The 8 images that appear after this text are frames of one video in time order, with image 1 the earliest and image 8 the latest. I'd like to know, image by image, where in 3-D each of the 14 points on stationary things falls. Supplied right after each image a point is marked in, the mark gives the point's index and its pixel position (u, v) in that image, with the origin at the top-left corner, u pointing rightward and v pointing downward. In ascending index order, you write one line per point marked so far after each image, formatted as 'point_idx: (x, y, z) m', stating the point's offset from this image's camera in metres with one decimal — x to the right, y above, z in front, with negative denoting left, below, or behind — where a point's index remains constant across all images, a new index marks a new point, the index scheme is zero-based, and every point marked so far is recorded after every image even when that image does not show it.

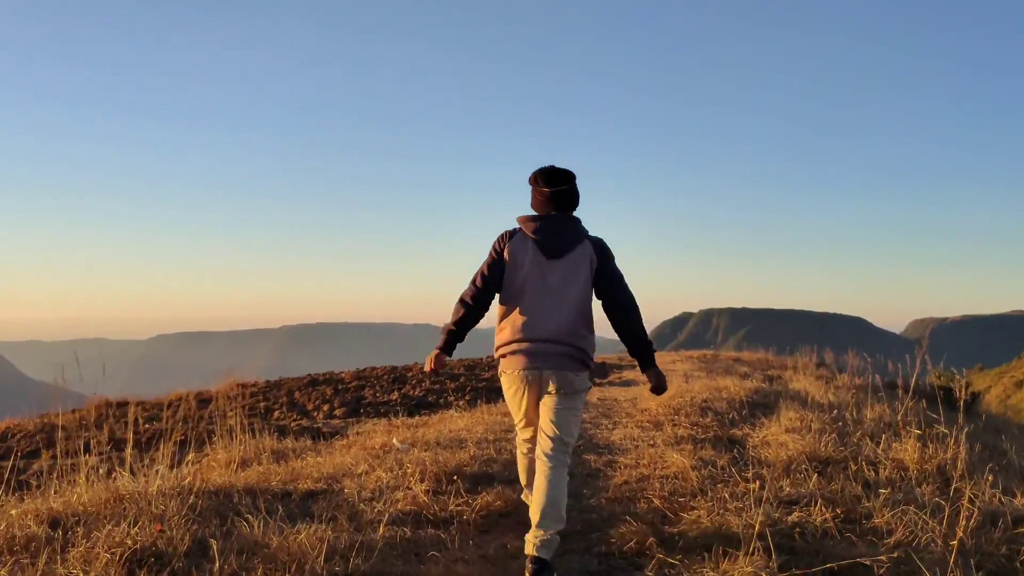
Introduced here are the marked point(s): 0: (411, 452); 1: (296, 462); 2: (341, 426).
0: (-0.5, -0.8, +4.6) m
1: (-1.1, -0.9, +4.8) m
2: (-1.3, -1.1, +6.9) m
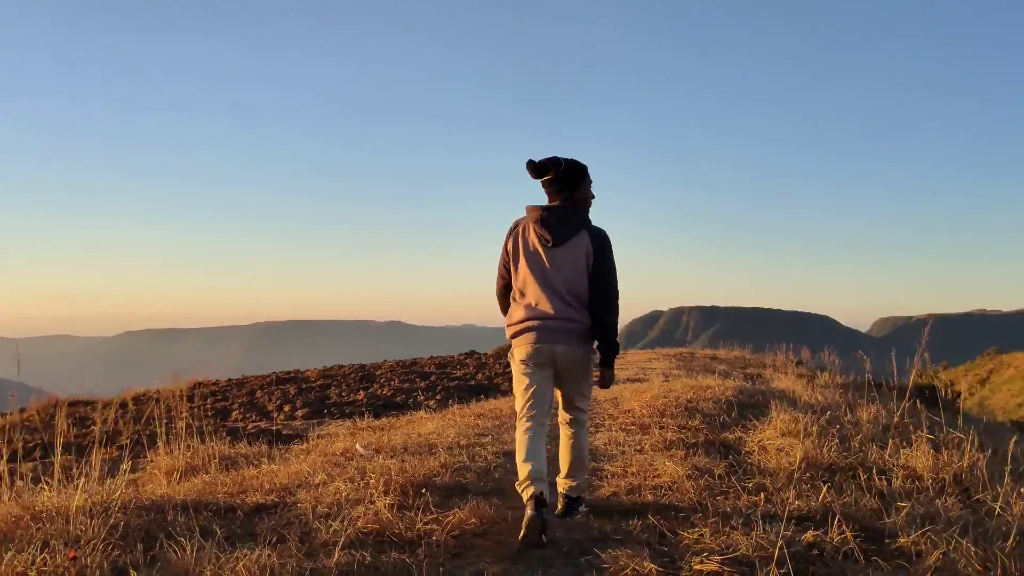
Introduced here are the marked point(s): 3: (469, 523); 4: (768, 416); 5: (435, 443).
0: (-0.6, -0.8, +4.2) m
1: (-1.3, -0.9, +4.3) m
2: (-1.5, -1.0, +6.4) m
3: (-0.1, -0.8, +3.0) m
4: (+1.6, -0.8, +5.6) m
5: (-0.4, -0.8, +4.6) m
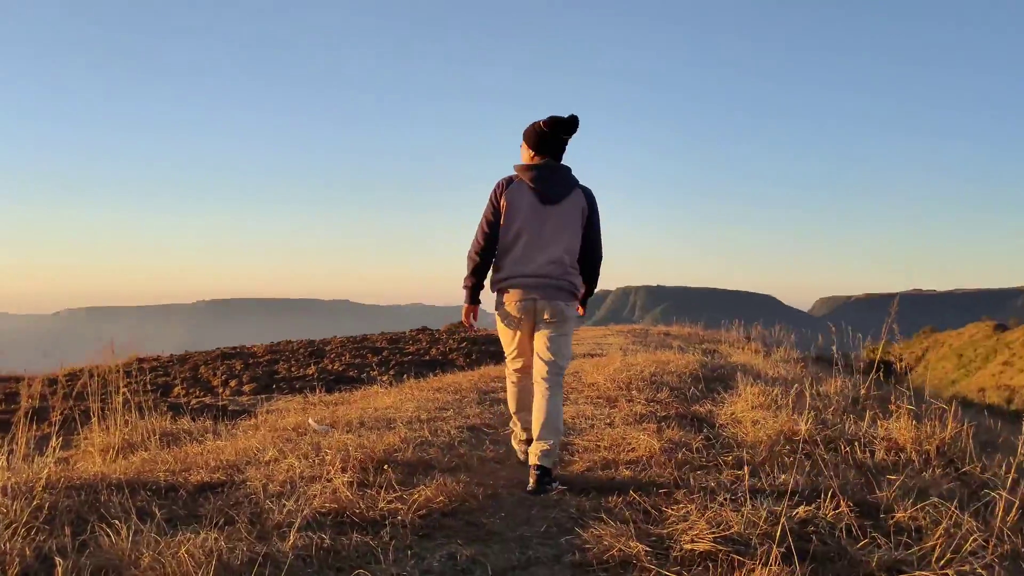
0: (-0.8, -0.6, +3.9) m
1: (-1.4, -0.7, +4.0) m
2: (-1.8, -0.8, +6.1) m
3: (-0.2, -0.7, +2.8) m
4: (+1.4, -0.6, +5.5) m
5: (-0.6, -0.6, +4.3) m
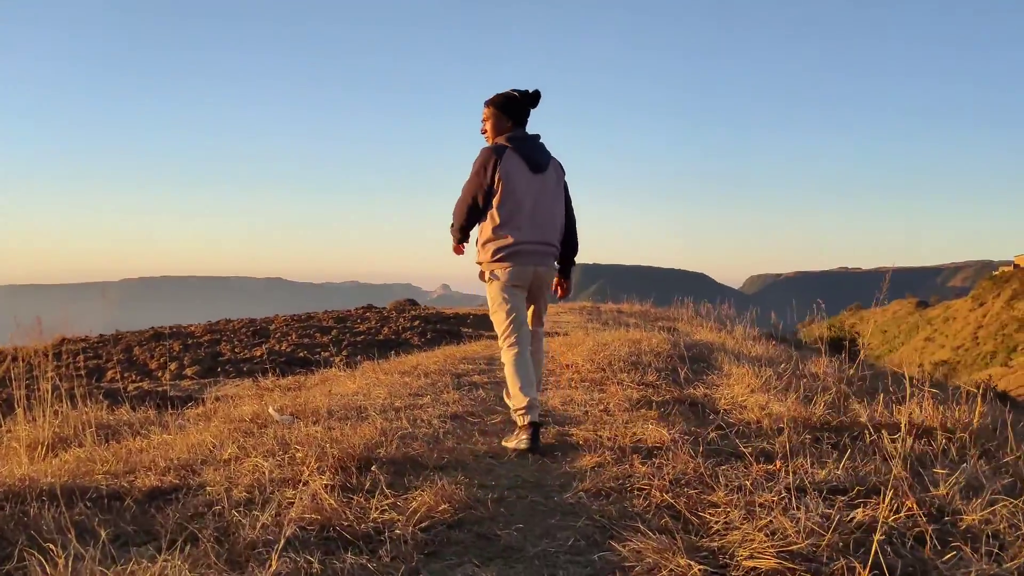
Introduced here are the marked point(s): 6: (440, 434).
0: (-0.8, -0.5, +3.5) m
1: (-1.5, -0.6, +3.5) m
2: (-2.0, -0.6, +5.6) m
3: (-0.2, -0.6, +2.3) m
4: (+1.2, -0.5, +5.2) m
5: (-0.6, -0.5, +3.9) m
6: (-0.3, -0.5, +3.4) m
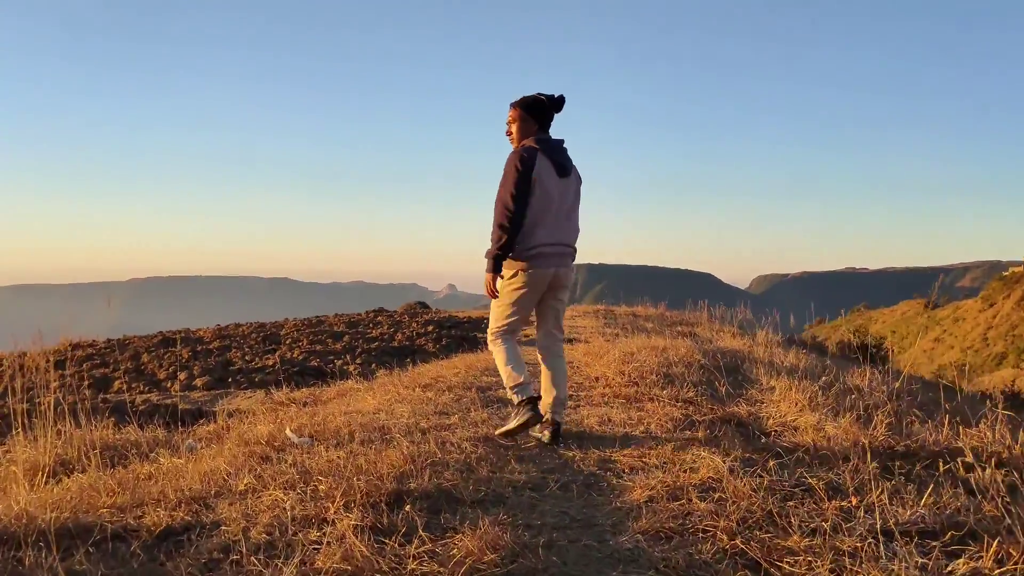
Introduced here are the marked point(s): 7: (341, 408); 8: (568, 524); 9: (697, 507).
0: (-0.7, -0.6, +3.2) m
1: (-1.3, -0.7, +3.3) m
2: (-1.8, -0.7, +5.3) m
3: (-0.1, -0.6, +2.1) m
4: (+1.4, -0.5, +4.9) m
5: (-0.5, -0.6, +3.6) m
6: (-0.1, -0.6, +3.1) m
7: (-0.8, -0.6, +4.2) m
8: (+0.2, -0.6, +2.4) m
9: (+0.5, -0.6, +2.5) m
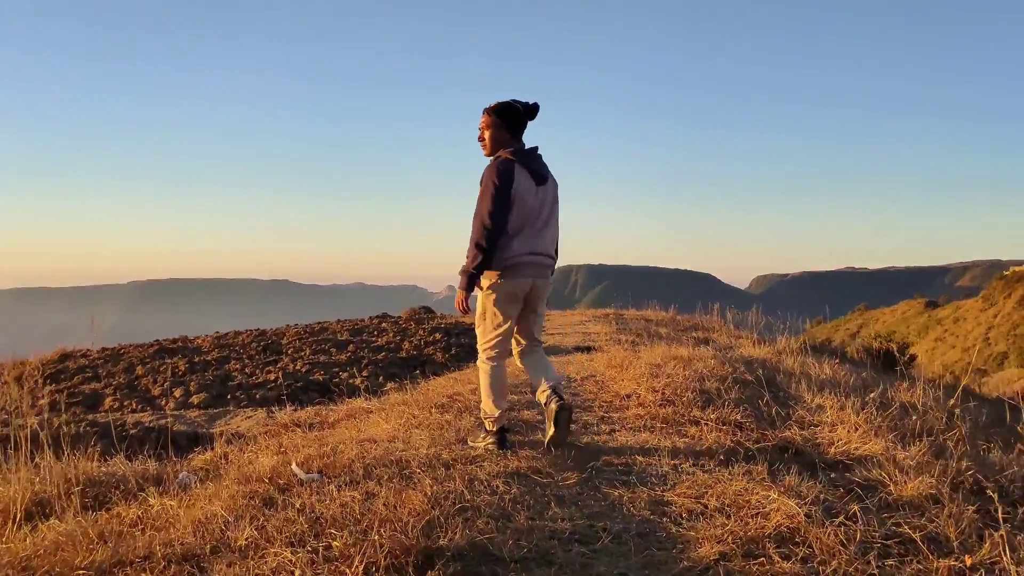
0: (-0.6, -0.6, +2.8) m
1: (-1.2, -0.7, +2.9) m
2: (-1.7, -0.7, +4.9) m
3: (+0.1, -0.7, +1.7) m
4: (+1.5, -0.6, +4.5) m
5: (-0.4, -0.6, +3.2) m
6: (0.0, -0.6, +2.7) m
7: (-0.7, -0.6, +3.8) m
8: (+0.3, -0.7, +2.0) m
9: (+0.6, -0.7, +2.1) m
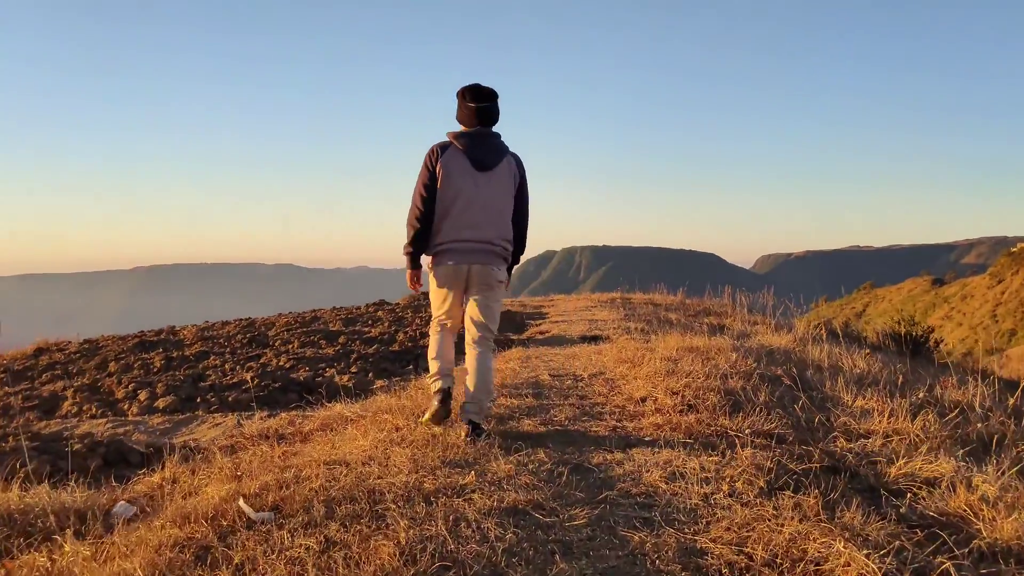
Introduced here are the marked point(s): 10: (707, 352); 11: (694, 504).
0: (-0.6, -0.6, +2.2) m
1: (-1.2, -0.7, +2.3) m
2: (-1.7, -0.7, +4.4) m
3: (0.0, -0.7, +1.1) m
4: (+1.5, -0.5, +4.0) m
5: (-0.4, -0.6, +2.7) m
6: (0.0, -0.6, +2.1) m
7: (-0.7, -0.6, +3.3) m
8: (+0.3, -0.7, +1.5) m
9: (+0.6, -0.7, +1.6) m
10: (+1.3, -0.4, +5.9) m
11: (+0.5, -0.6, +2.5) m
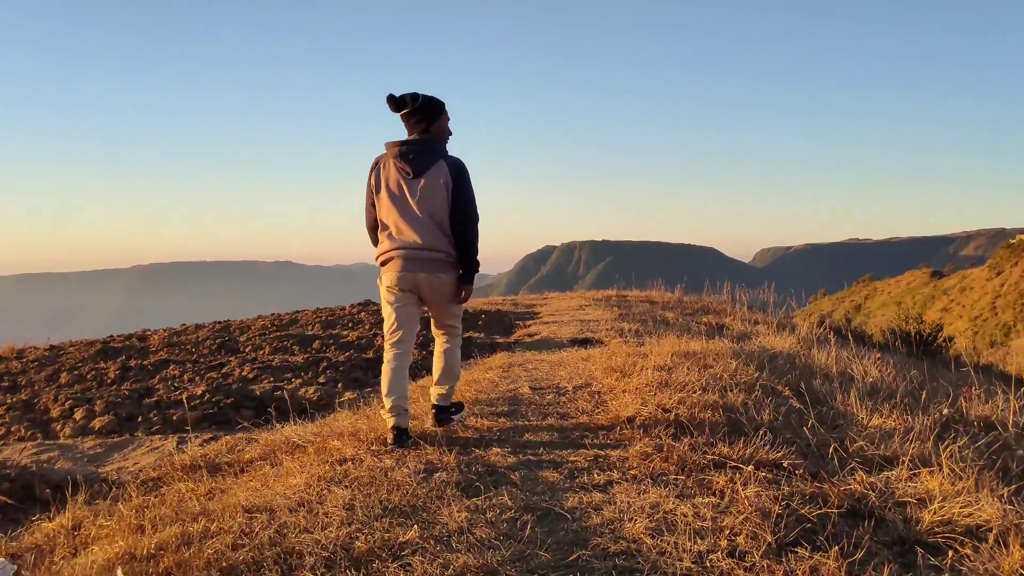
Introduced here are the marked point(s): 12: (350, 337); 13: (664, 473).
0: (-0.7, -0.7, +1.7) m
1: (-1.4, -0.8, +1.8) m
2: (-1.8, -0.7, +3.9) m
3: (-0.1, -0.7, +0.6) m
4: (+1.3, -0.5, +3.5) m
5: (-0.5, -0.6, +2.2) m
6: (-0.1, -0.7, +1.6) m
7: (-0.8, -0.6, +2.8) m
8: (+0.1, -0.7, +1.0) m
9: (+0.5, -0.7, +1.1) m
10: (+1.2, -0.4, +5.4) m
11: (+0.4, -0.6, +2.1) m
12: (-1.5, -0.4, +8.2) m
13: (+0.5, -0.6, +2.8) m
